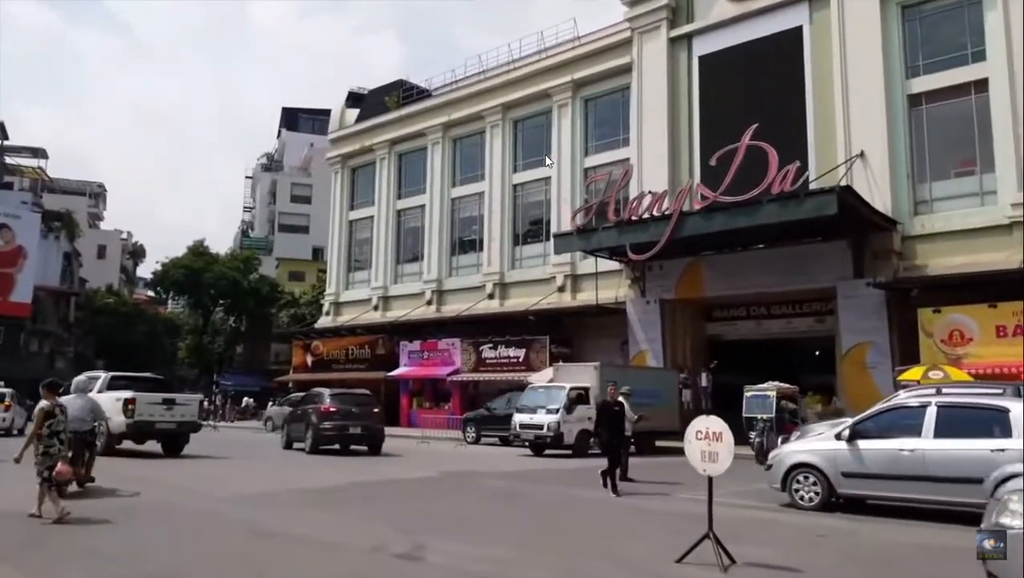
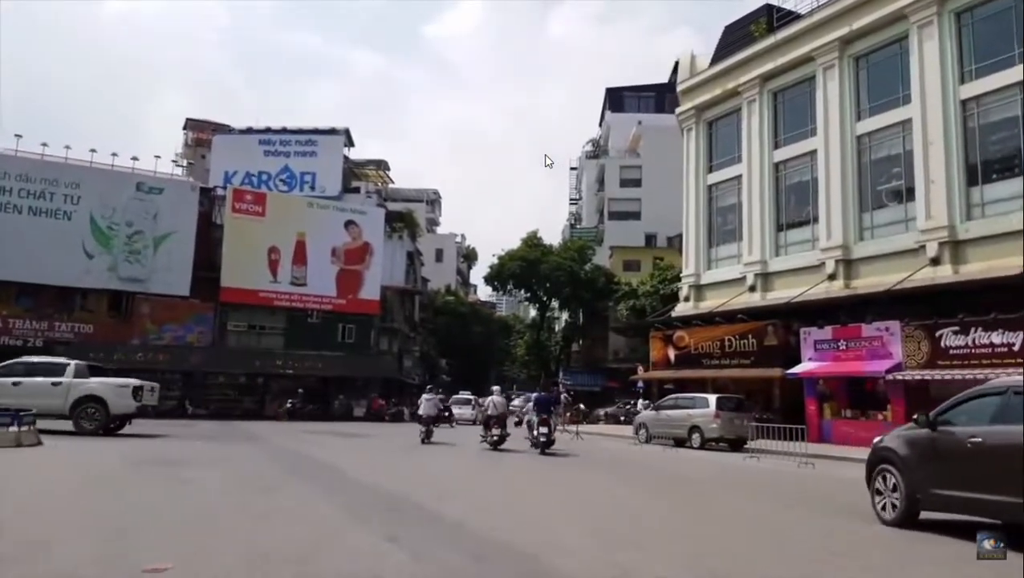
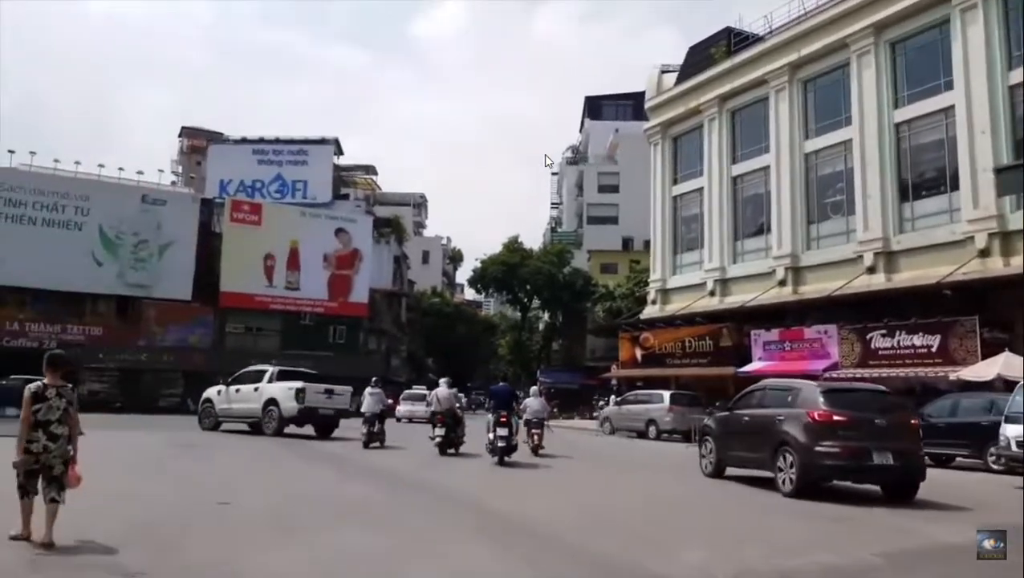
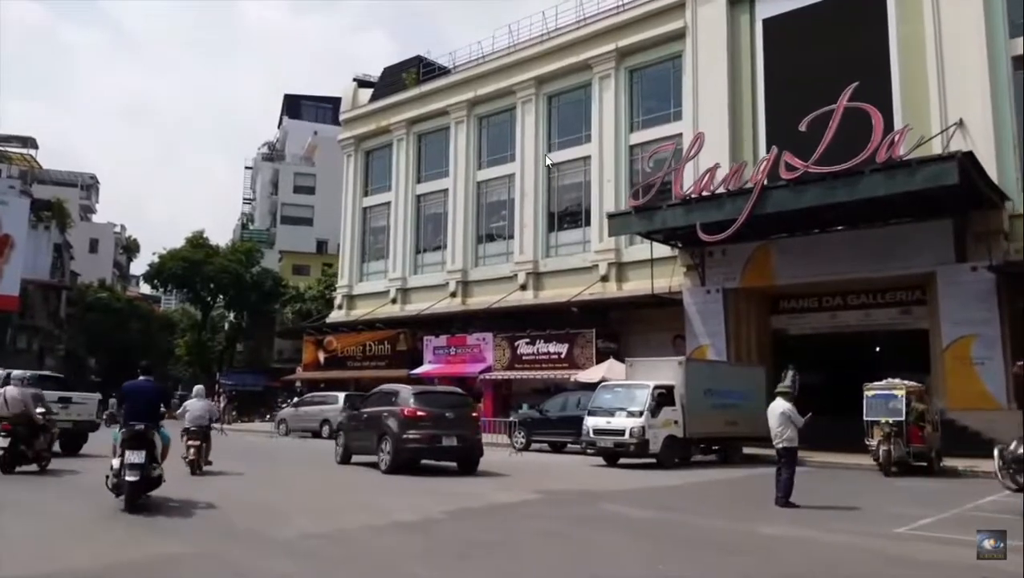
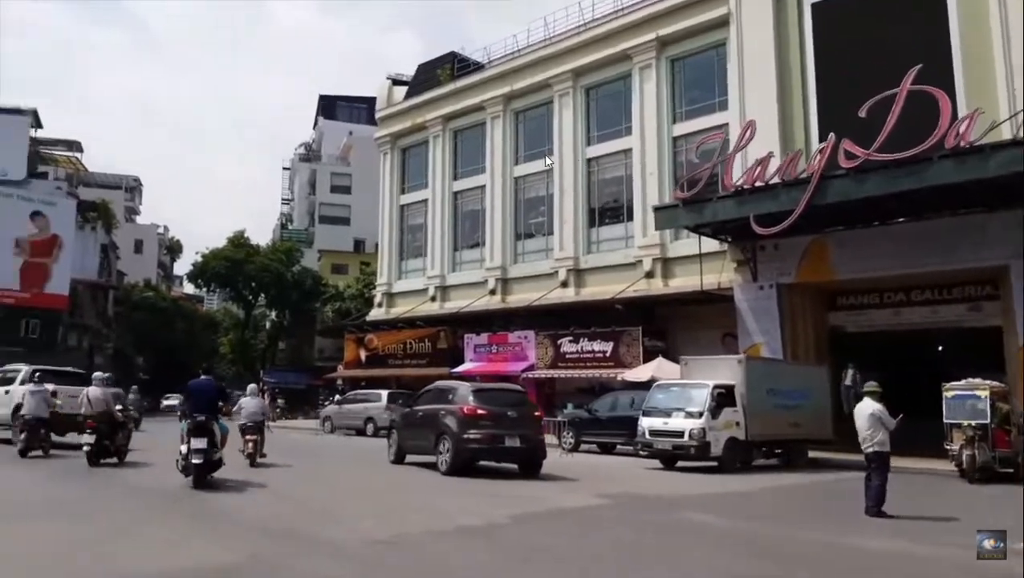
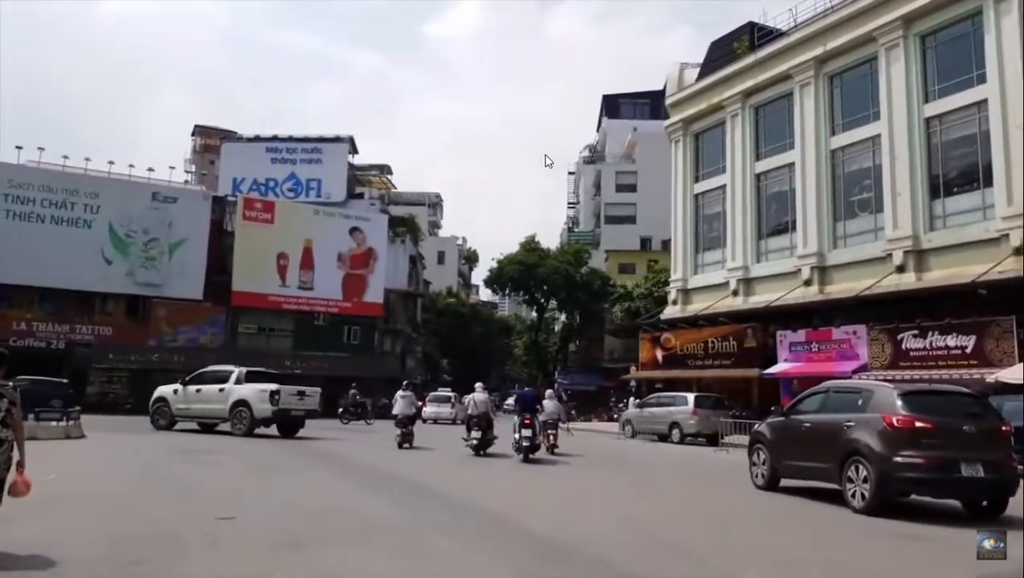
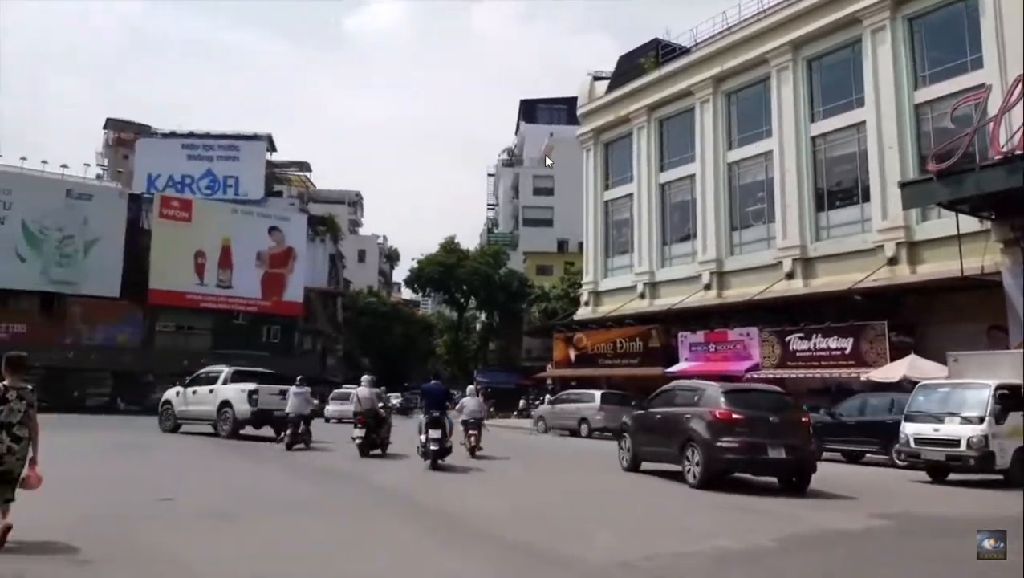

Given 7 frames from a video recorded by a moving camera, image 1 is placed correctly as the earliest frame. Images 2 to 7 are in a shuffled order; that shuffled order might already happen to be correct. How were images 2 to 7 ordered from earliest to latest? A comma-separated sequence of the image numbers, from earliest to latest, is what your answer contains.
4, 5, 7, 3, 6, 2
